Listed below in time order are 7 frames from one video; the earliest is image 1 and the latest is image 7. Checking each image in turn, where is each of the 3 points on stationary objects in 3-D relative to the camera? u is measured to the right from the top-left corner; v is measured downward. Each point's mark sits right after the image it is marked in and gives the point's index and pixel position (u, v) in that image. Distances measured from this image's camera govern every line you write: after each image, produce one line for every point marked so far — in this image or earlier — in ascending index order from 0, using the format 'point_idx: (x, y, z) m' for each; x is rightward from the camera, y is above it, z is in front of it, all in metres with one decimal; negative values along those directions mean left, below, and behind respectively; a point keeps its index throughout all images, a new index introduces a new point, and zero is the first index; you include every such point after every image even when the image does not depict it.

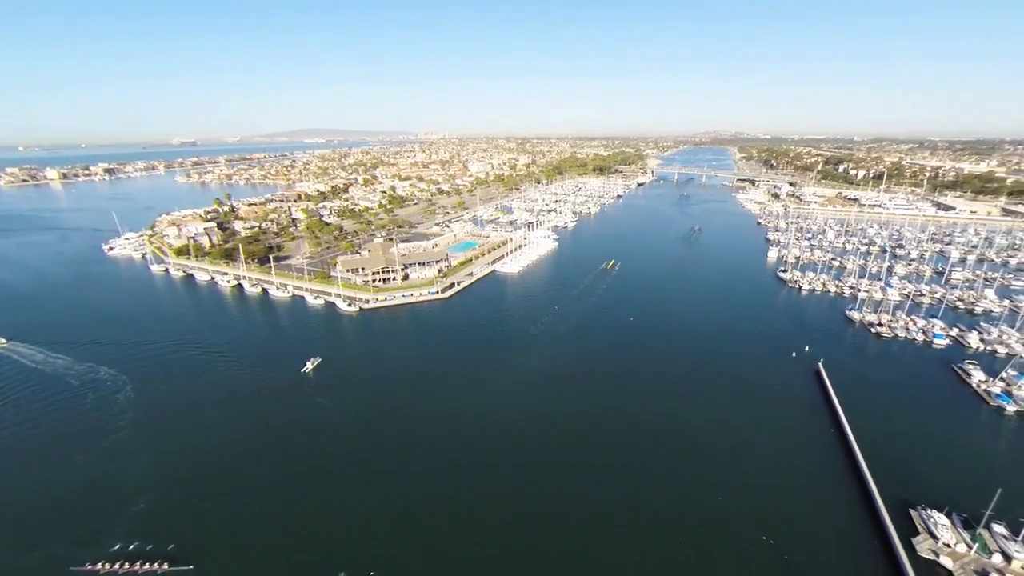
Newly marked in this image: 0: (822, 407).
0: (+10.8, -3.9, +15.1) m
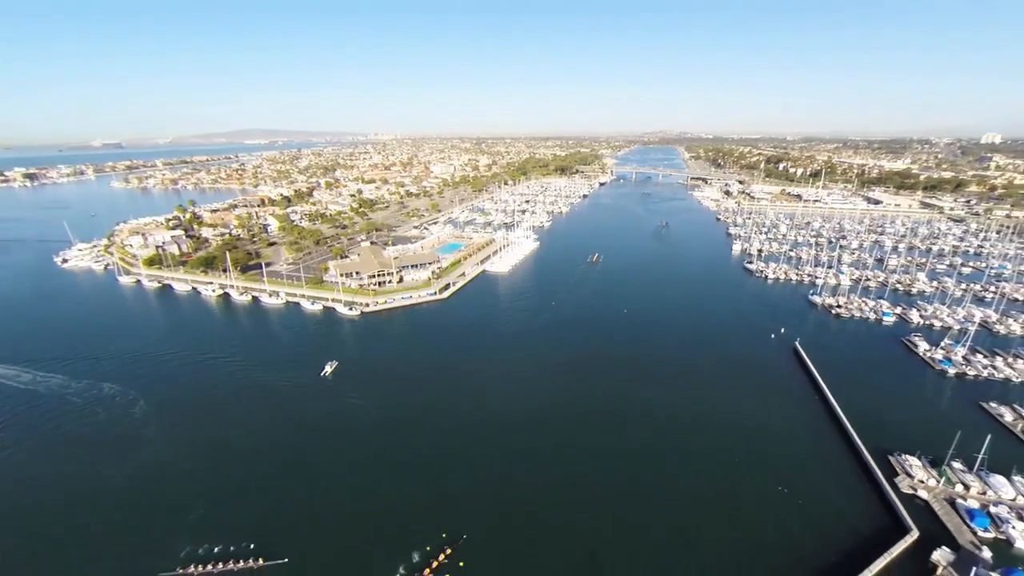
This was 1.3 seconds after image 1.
0: (+11.4, -3.4, +17.2) m
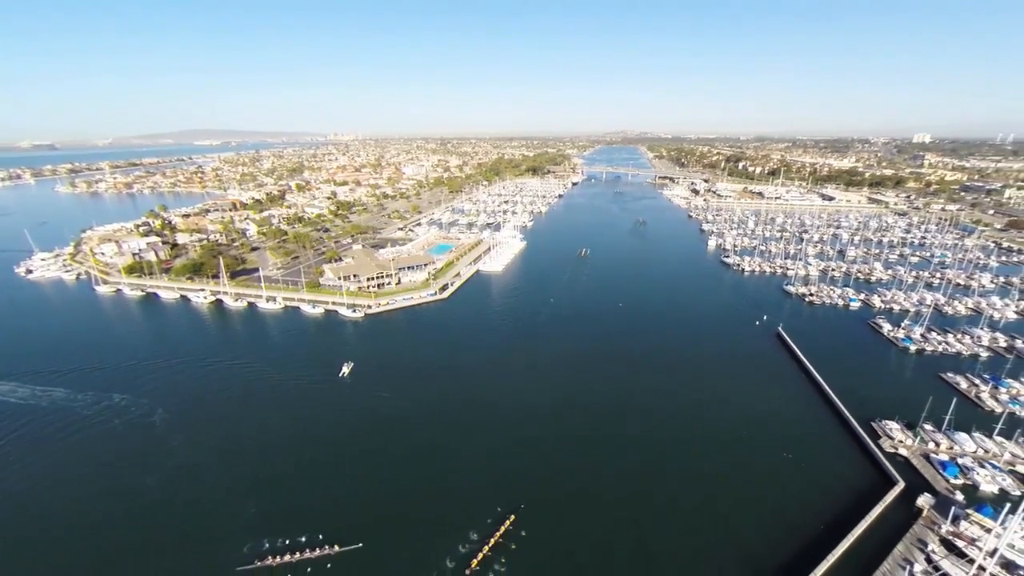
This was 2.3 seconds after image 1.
0: (+11.9, -3.0, +19.0) m
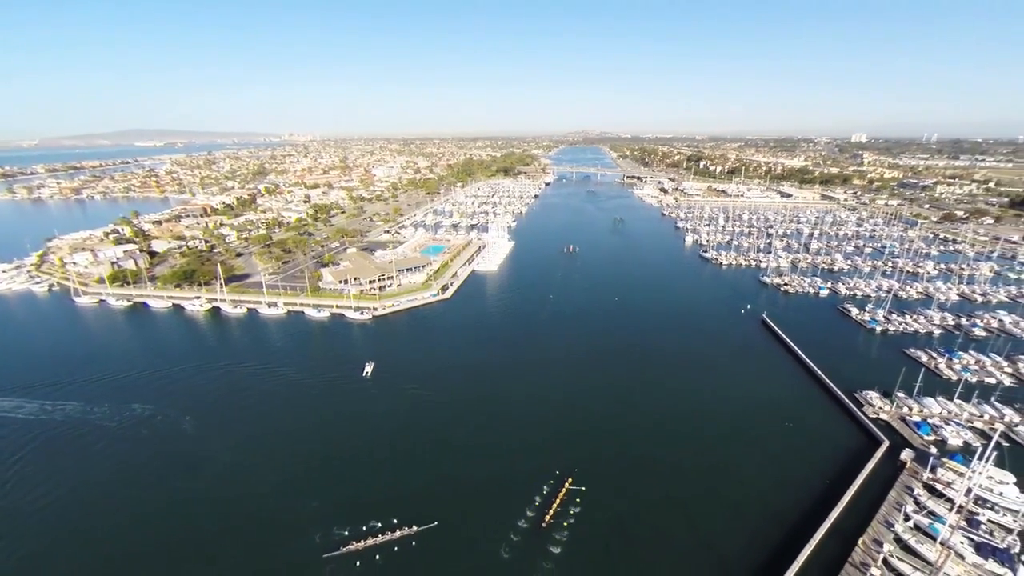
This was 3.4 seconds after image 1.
0: (+12.4, -2.5, +21.0) m
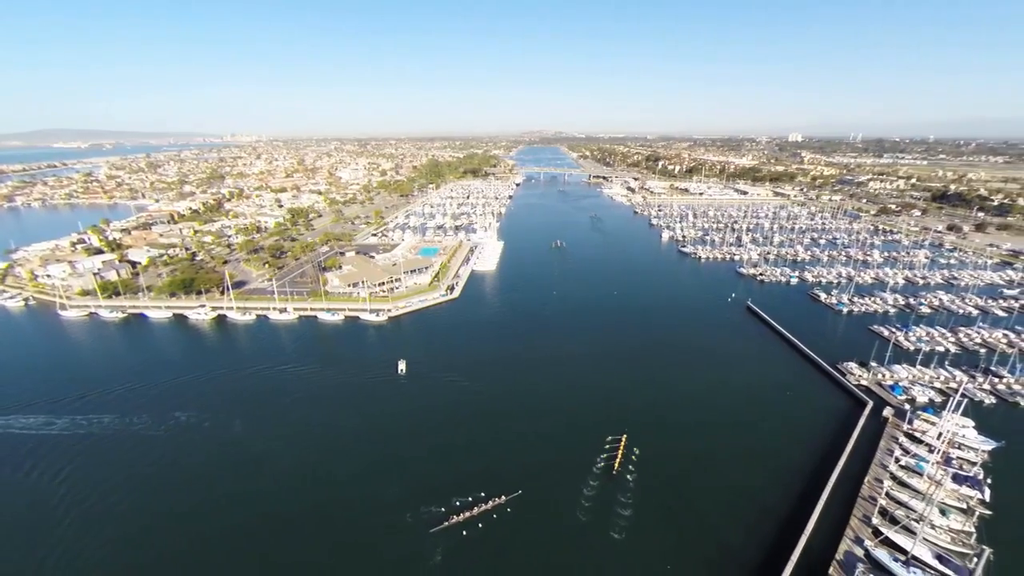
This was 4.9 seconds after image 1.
0: (+13.1, -2.0, +23.6) m
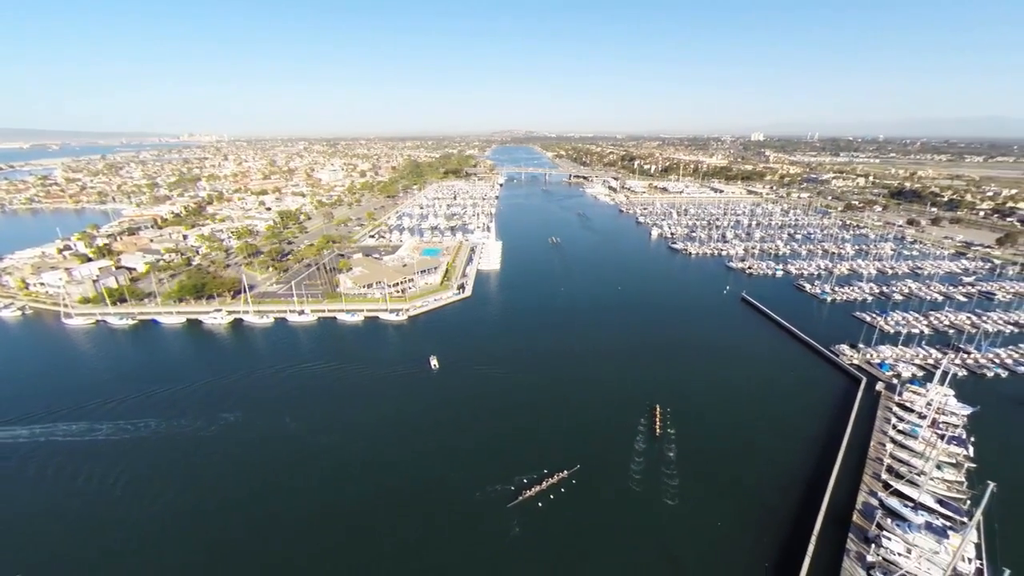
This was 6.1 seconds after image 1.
0: (+14.0, -1.5, +25.6) m
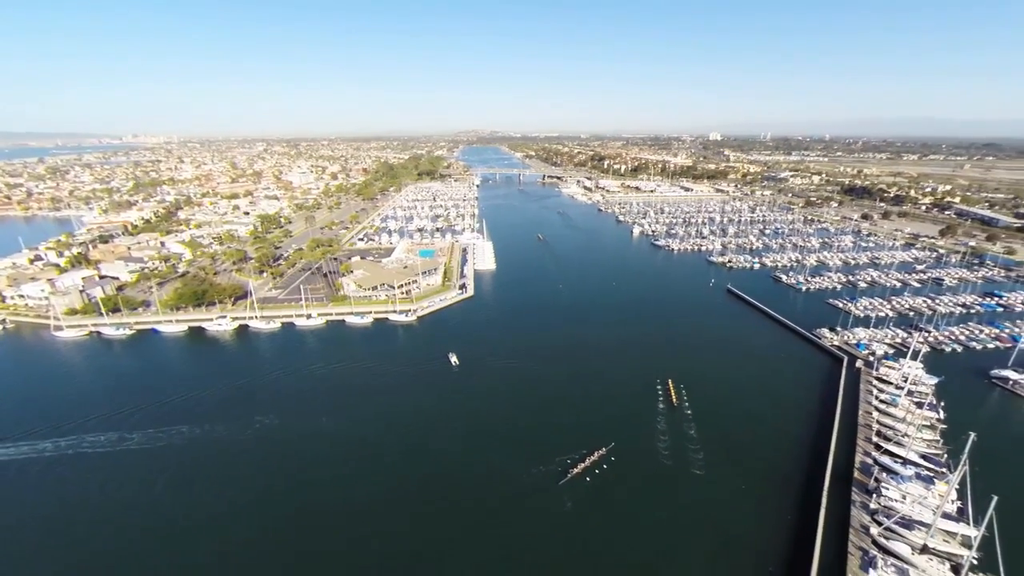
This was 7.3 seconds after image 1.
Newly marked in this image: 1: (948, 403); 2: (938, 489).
0: (+14.2, -1.0, +27.8) m
1: (+17.1, -4.5, +17.3) m
2: (+12.3, -5.8, +12.8) m
